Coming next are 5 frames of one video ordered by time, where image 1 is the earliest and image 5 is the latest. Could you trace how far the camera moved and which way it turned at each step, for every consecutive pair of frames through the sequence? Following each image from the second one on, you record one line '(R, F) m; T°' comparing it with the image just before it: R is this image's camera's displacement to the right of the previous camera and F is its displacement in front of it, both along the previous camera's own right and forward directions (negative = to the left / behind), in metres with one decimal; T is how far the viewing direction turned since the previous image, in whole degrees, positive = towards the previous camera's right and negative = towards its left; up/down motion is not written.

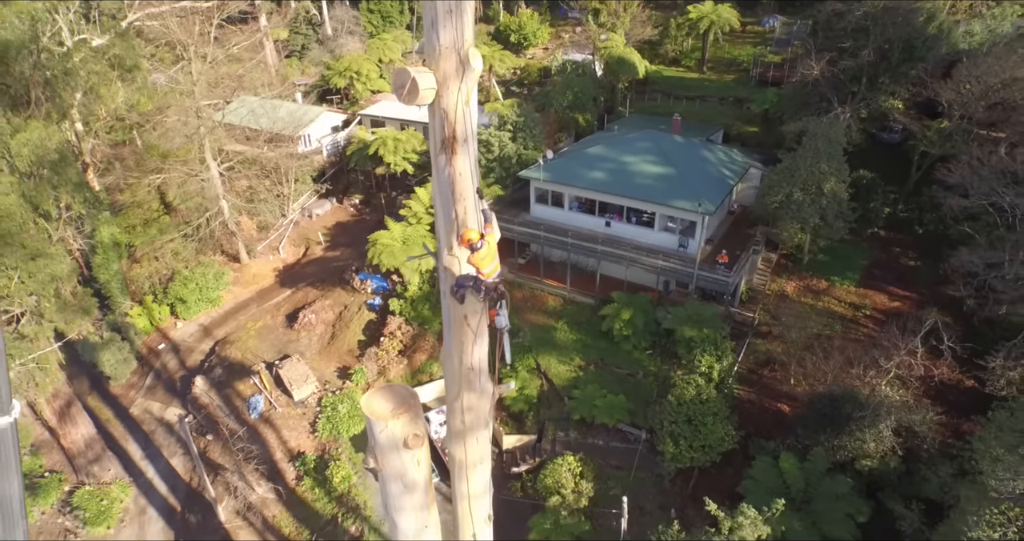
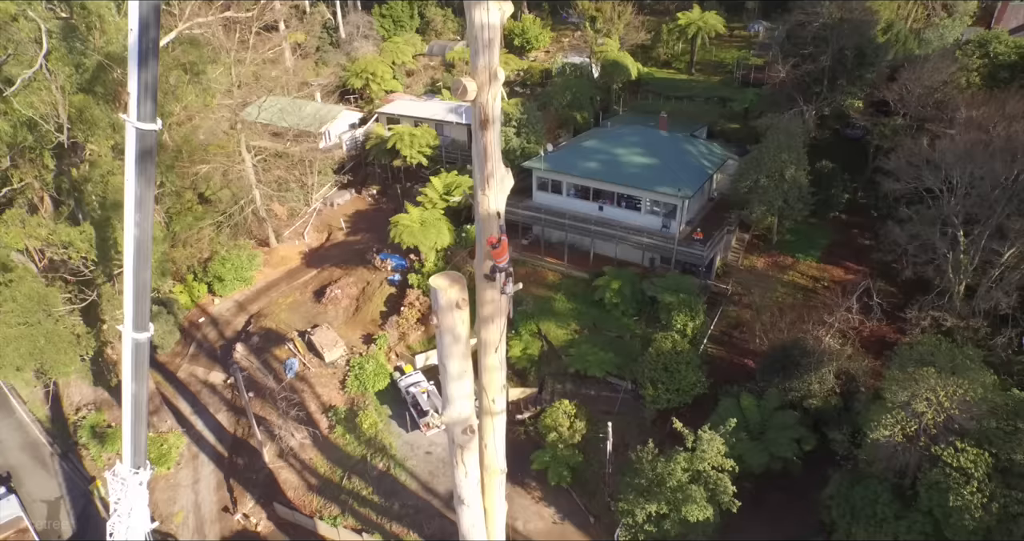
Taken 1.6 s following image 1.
(-0.1, -2.3) m; 0°
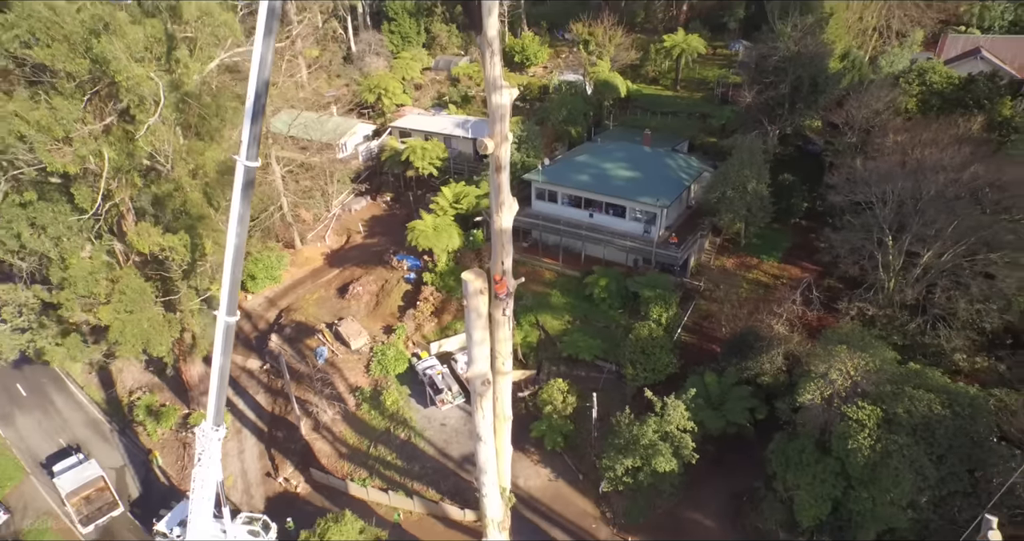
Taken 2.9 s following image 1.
(-0.1, -2.7) m; 0°
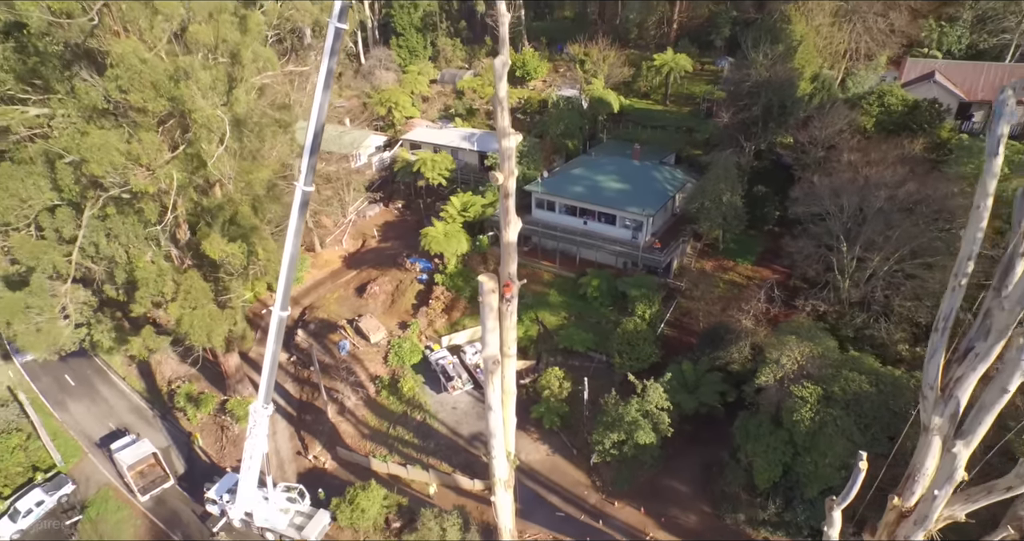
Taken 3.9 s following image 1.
(-0.1, -2.5) m; 0°
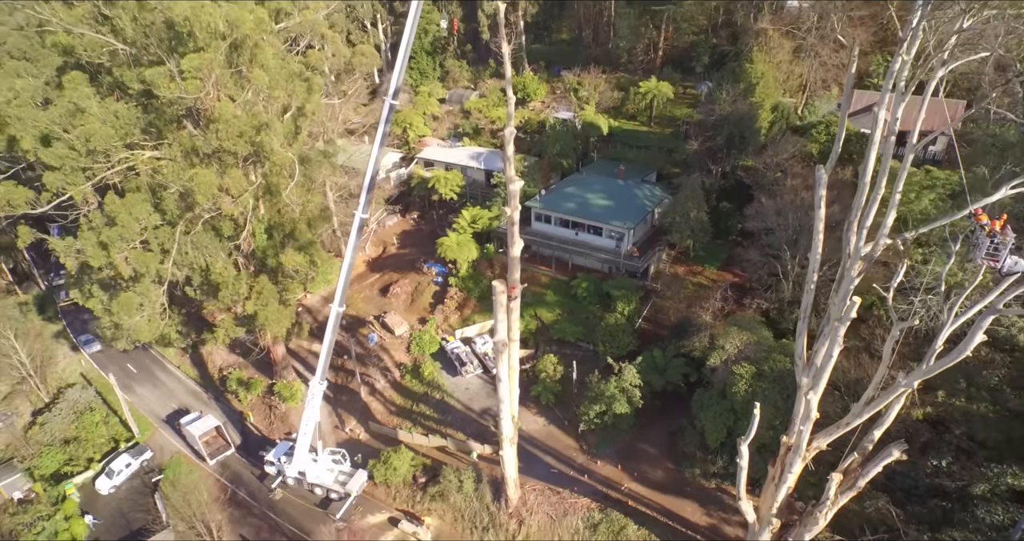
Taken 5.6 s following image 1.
(-0.1, -4.2) m; 0°
